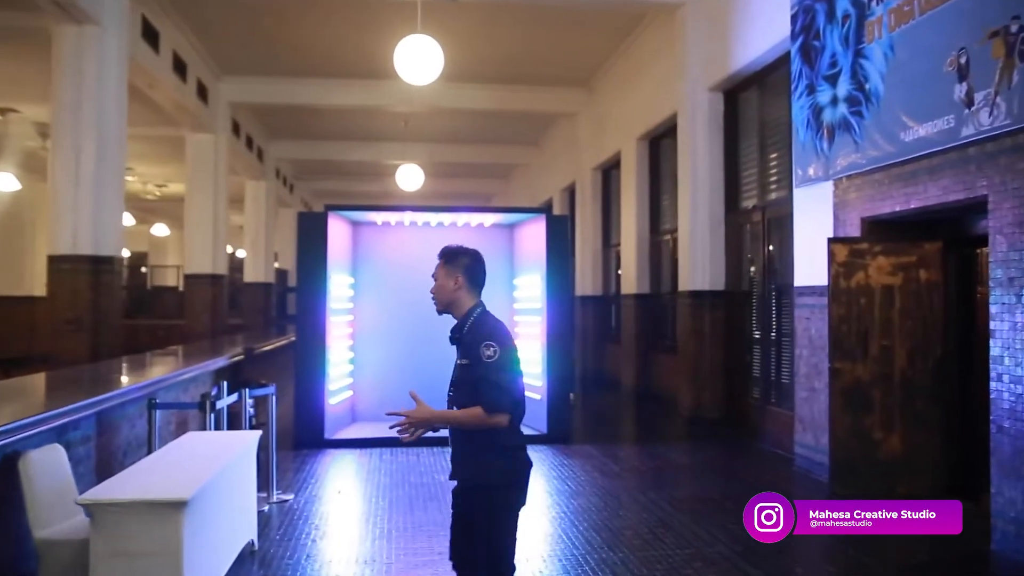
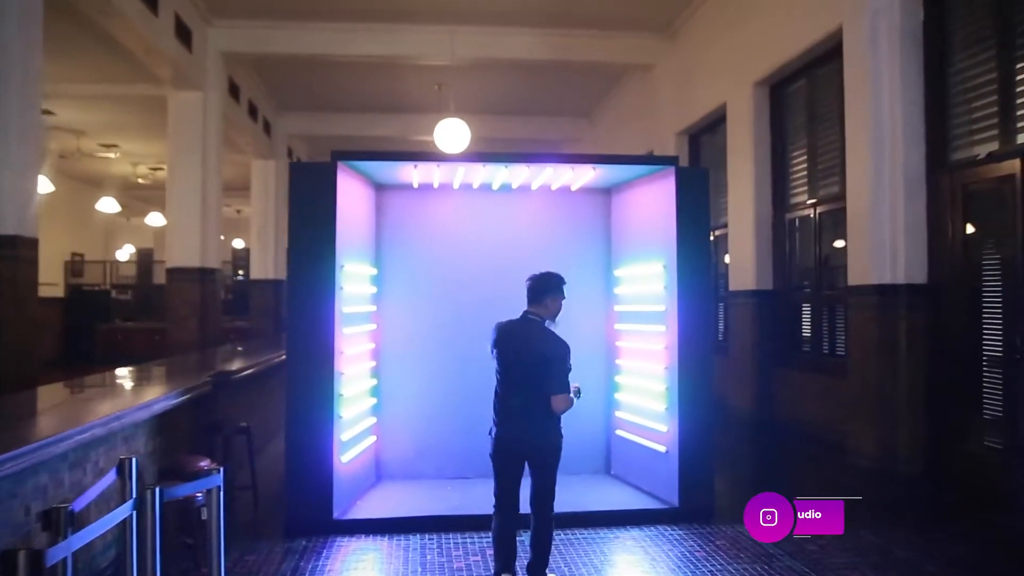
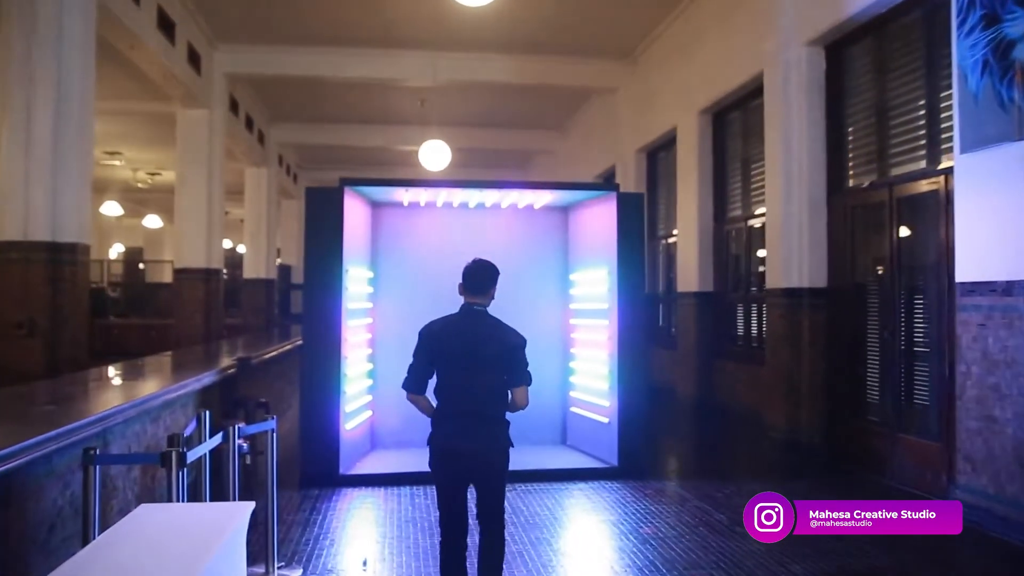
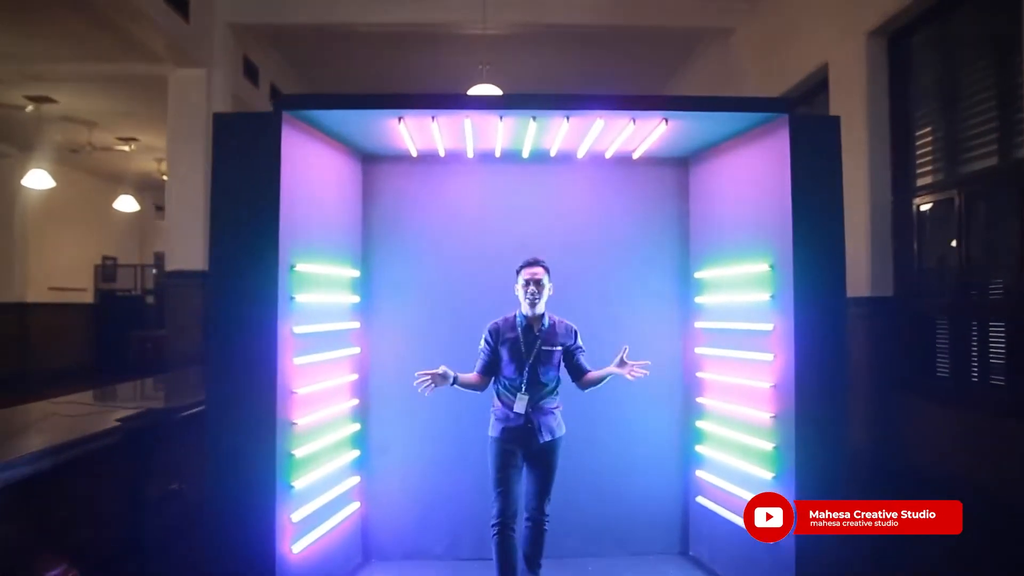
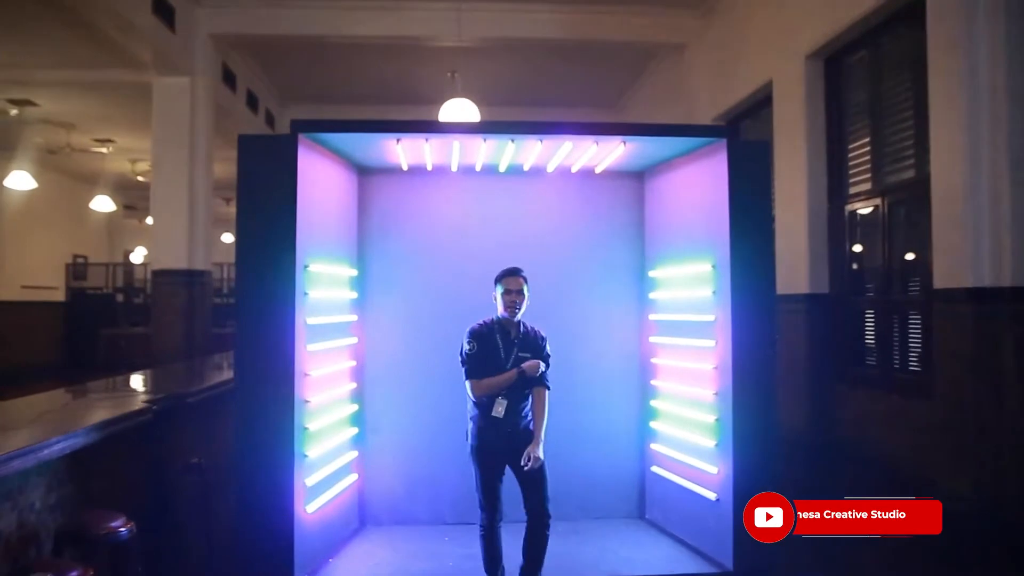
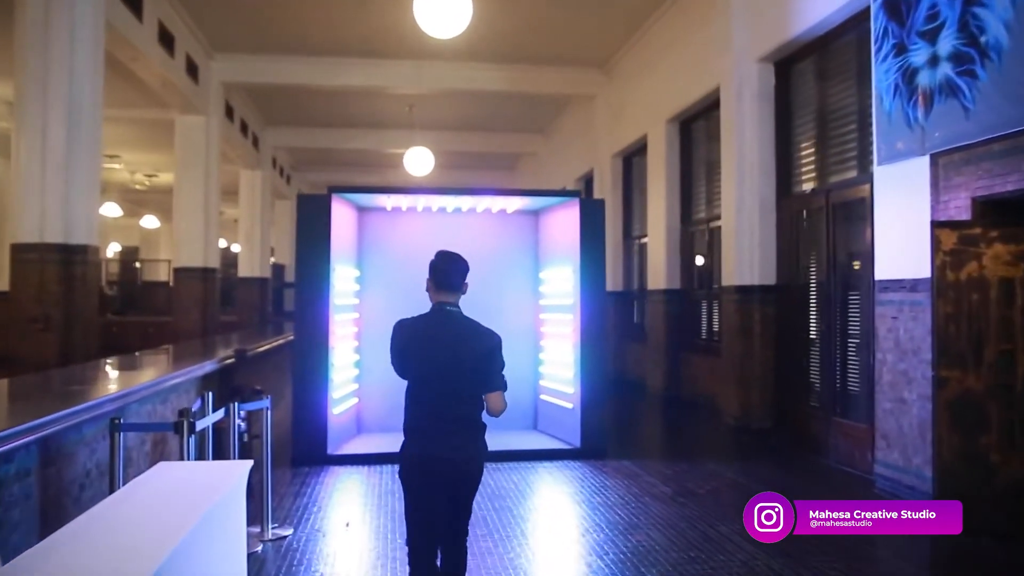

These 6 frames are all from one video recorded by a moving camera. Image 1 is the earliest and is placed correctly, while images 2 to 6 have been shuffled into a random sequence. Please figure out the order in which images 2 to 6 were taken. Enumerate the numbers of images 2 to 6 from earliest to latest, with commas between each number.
6, 3, 2, 5, 4
